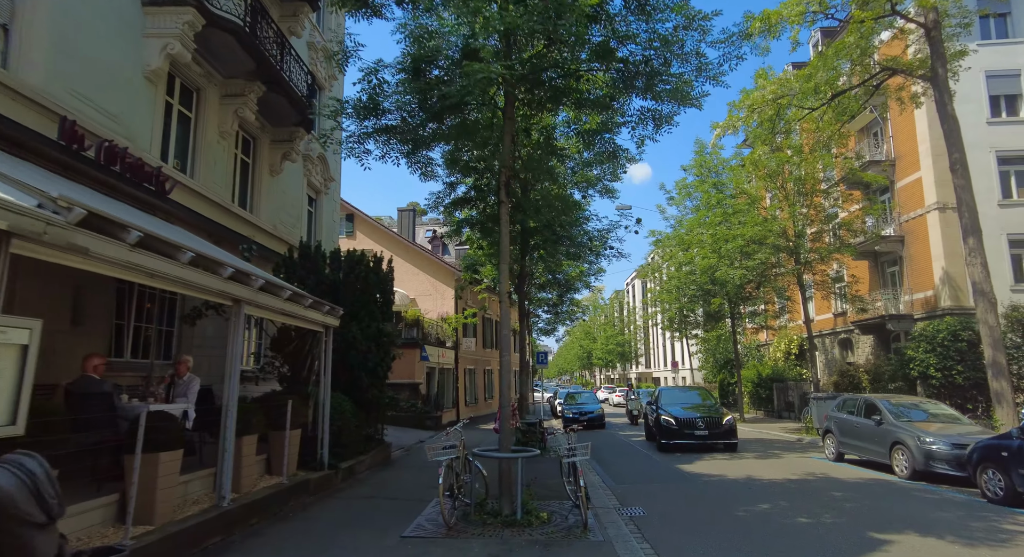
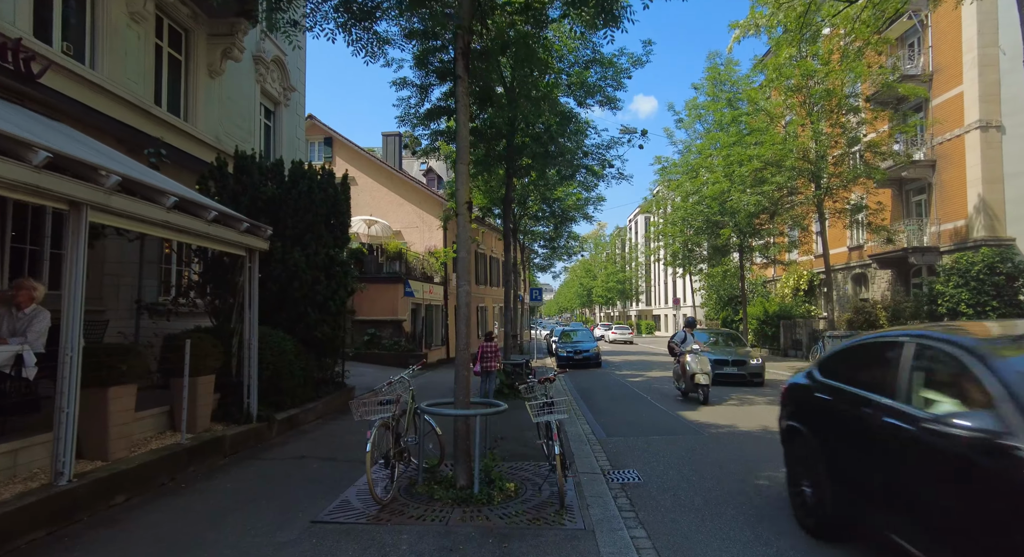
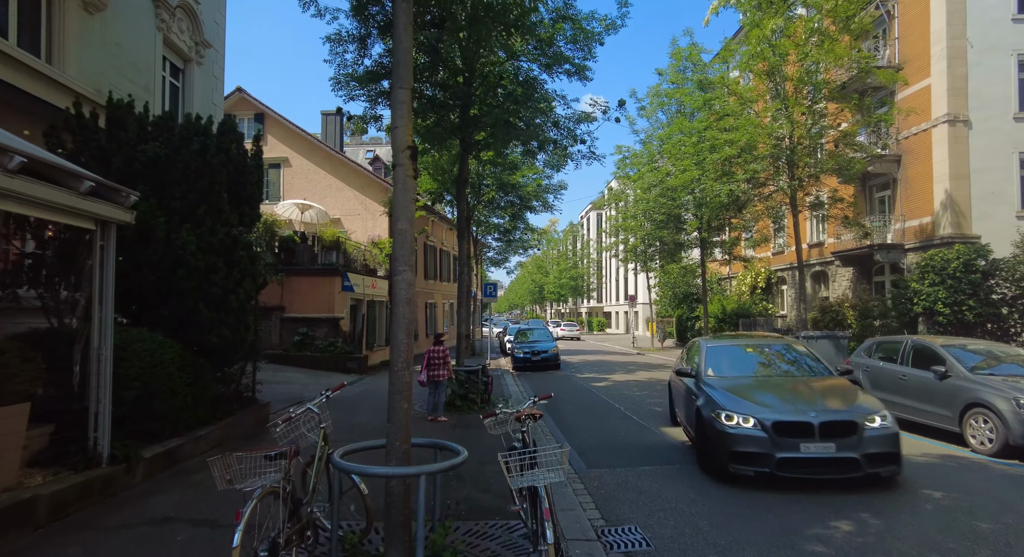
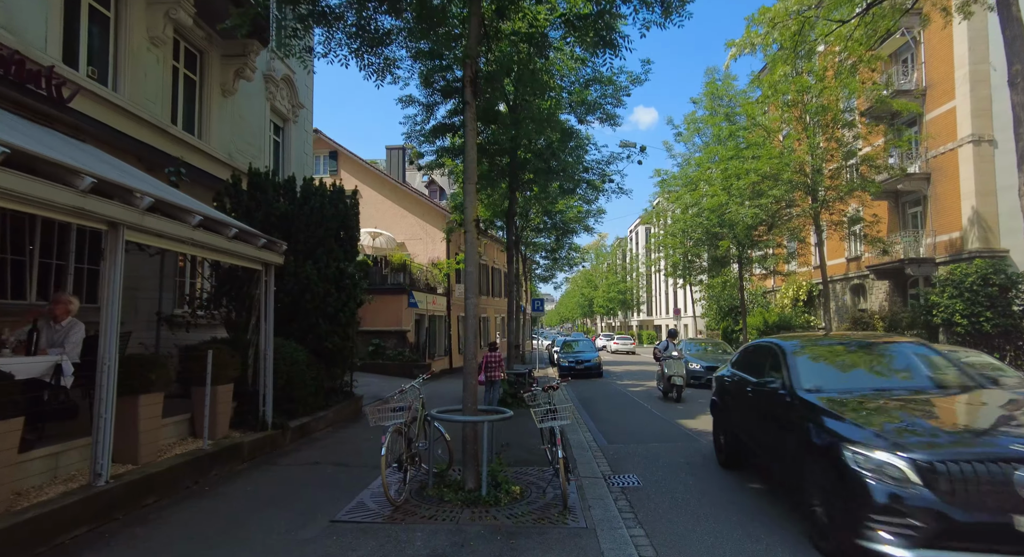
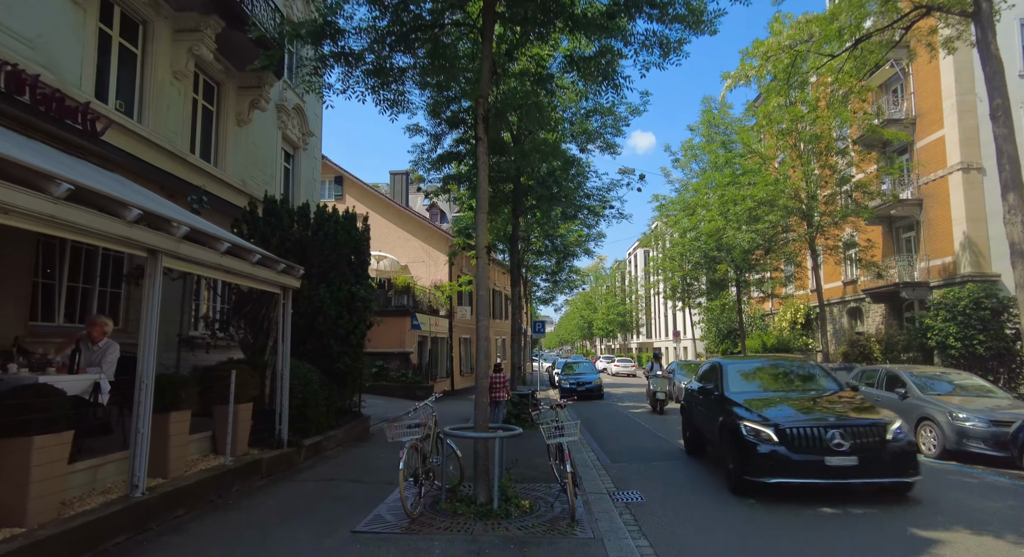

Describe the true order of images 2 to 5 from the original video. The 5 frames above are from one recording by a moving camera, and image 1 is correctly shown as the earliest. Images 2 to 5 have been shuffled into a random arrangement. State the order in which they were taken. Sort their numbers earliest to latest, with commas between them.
5, 4, 2, 3
